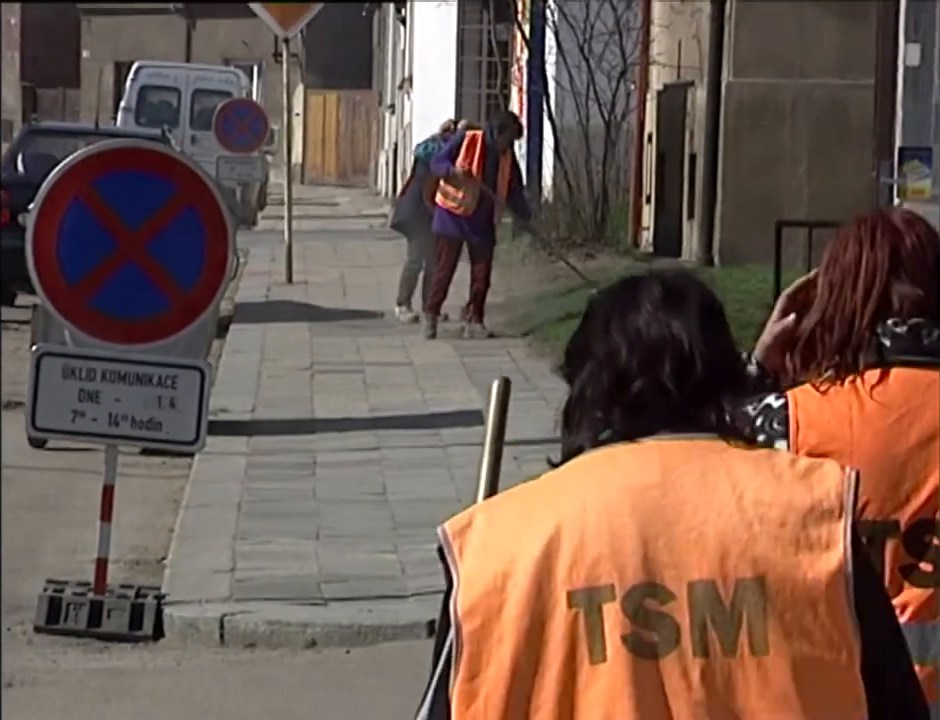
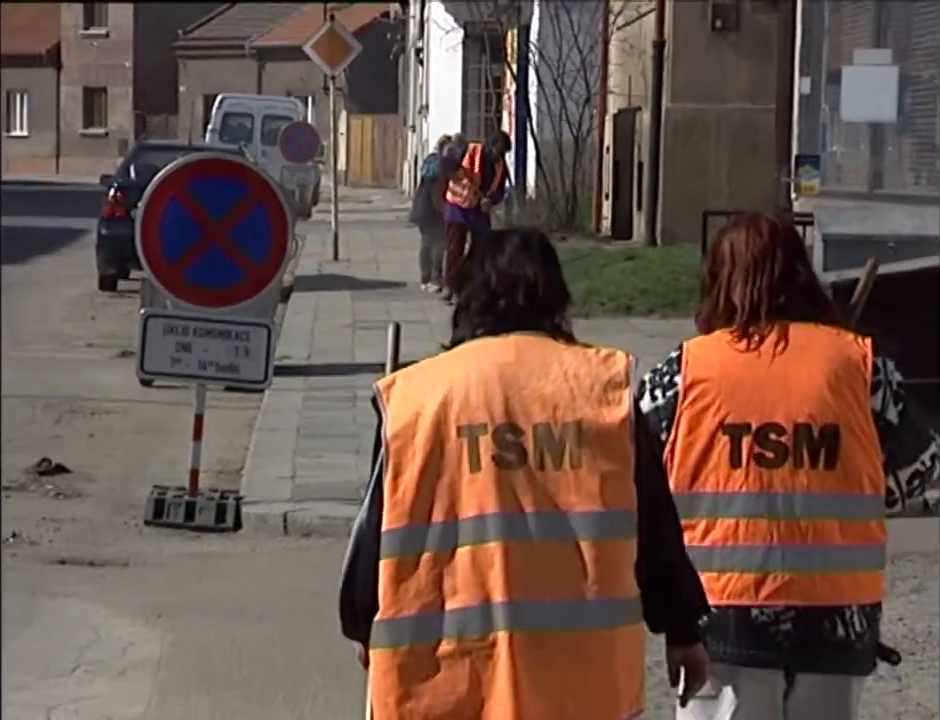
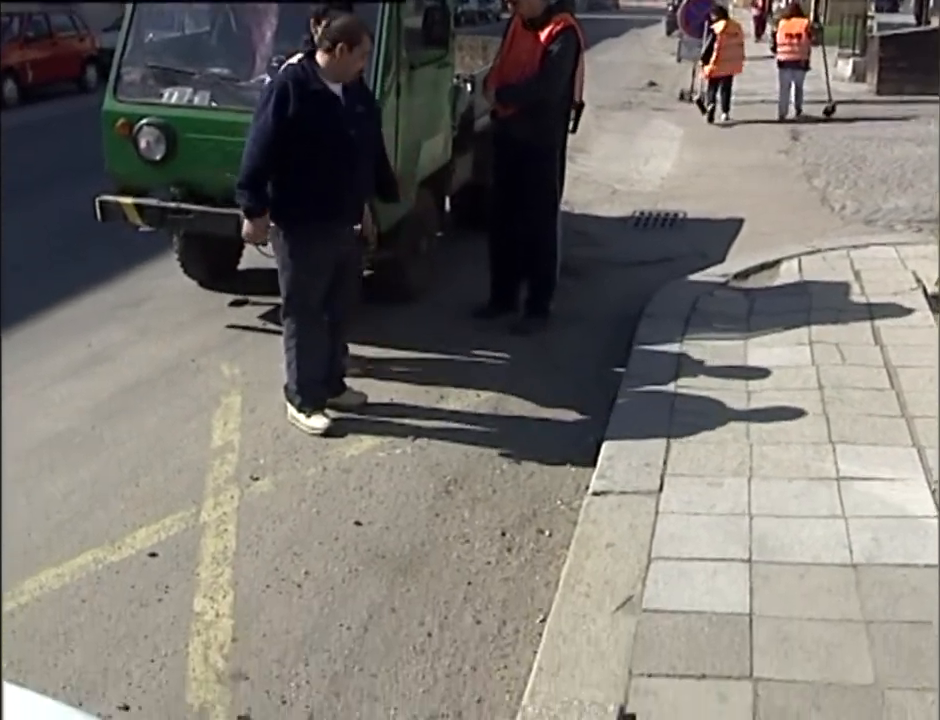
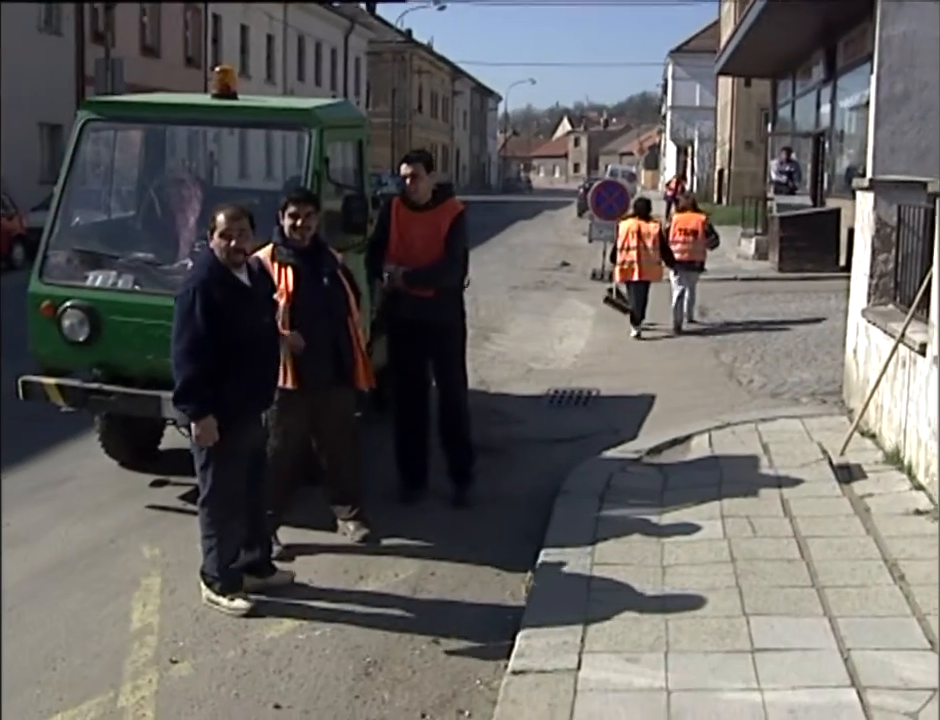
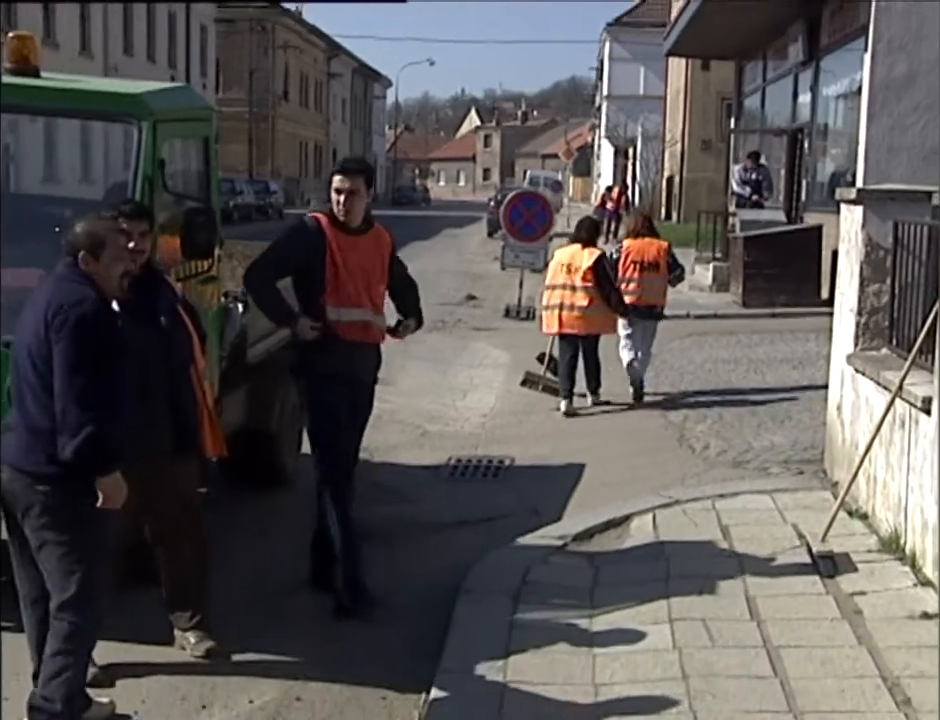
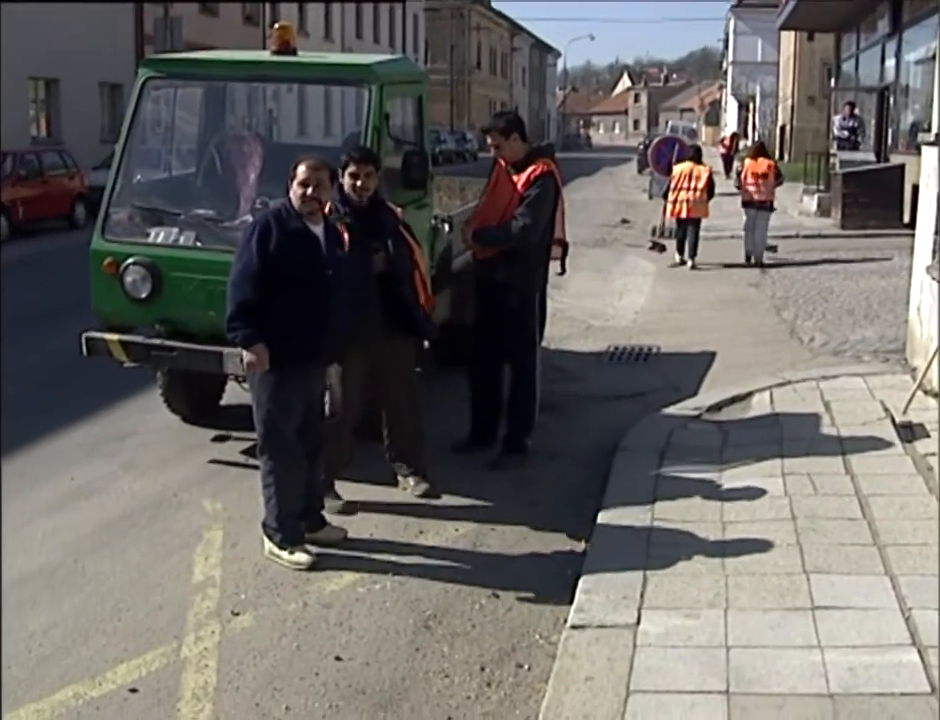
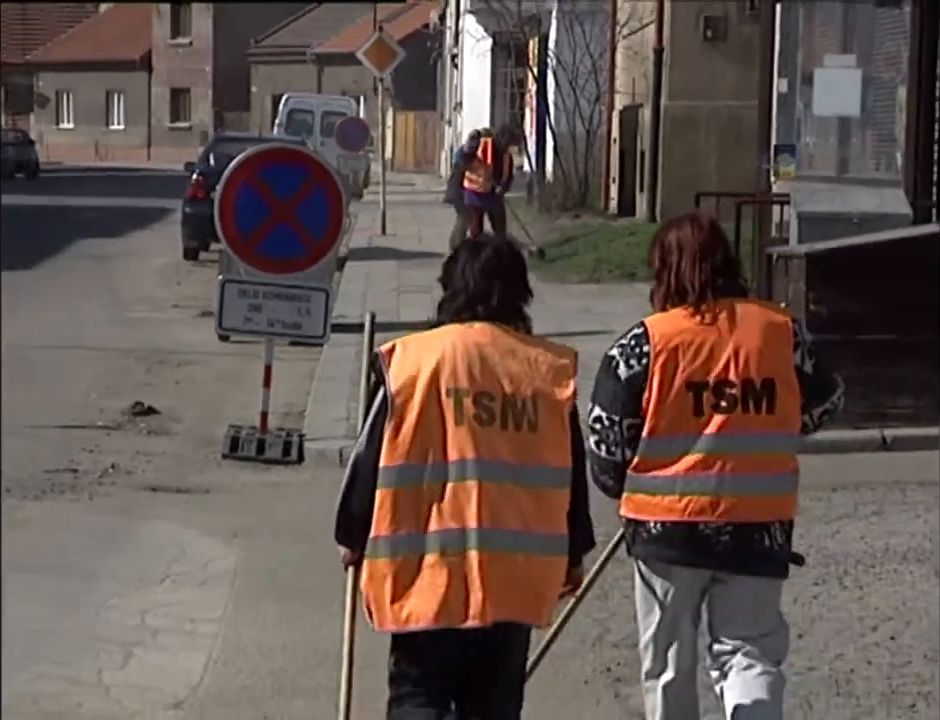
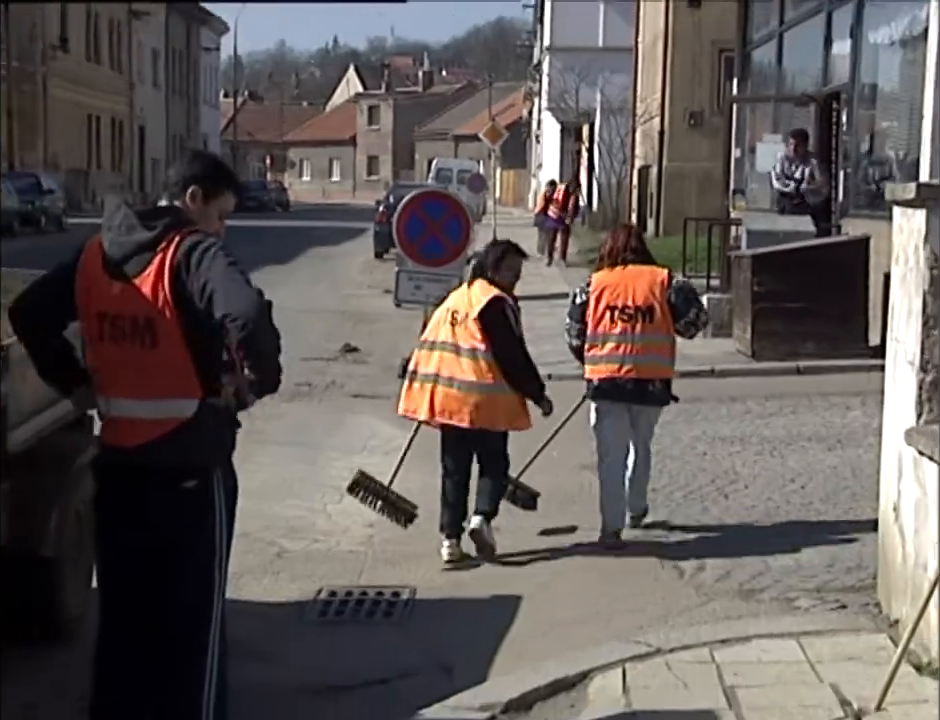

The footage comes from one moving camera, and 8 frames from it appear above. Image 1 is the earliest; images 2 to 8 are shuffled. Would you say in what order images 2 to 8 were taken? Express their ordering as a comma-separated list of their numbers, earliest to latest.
2, 7, 8, 5, 4, 6, 3
